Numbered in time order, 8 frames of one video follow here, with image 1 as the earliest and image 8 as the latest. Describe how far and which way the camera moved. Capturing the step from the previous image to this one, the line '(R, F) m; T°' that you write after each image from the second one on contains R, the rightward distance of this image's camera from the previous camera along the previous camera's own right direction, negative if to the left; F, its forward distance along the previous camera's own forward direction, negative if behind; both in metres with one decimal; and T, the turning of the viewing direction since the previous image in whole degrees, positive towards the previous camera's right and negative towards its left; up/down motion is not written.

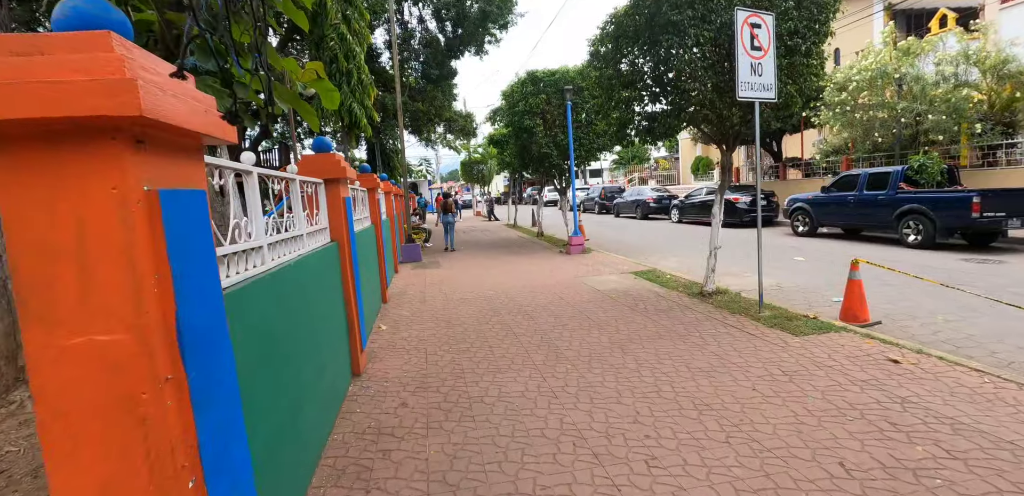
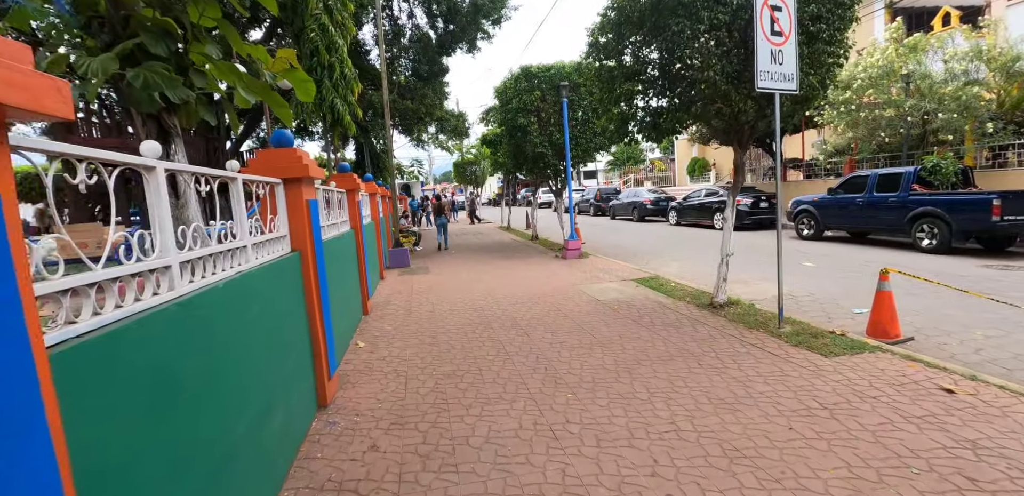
(0.0, +0.7) m; +1°
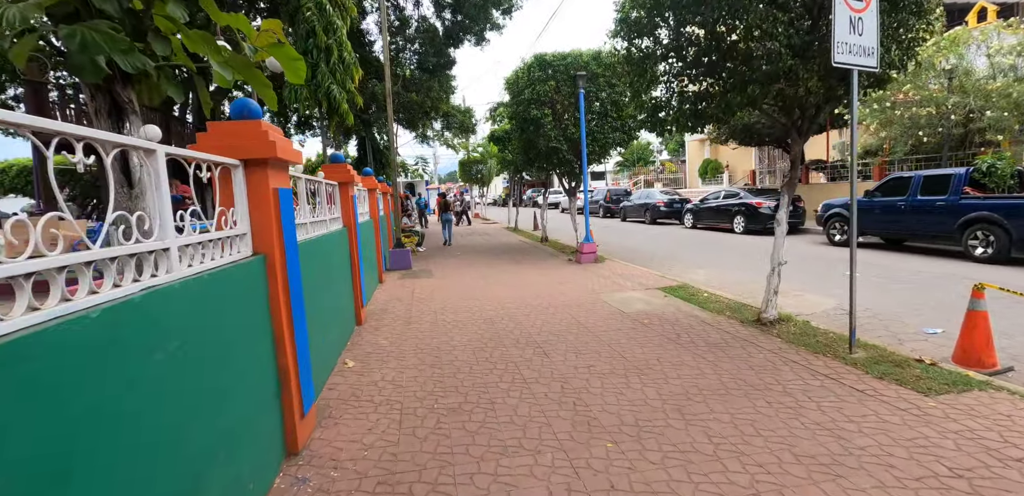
(-0.1, +0.9) m; 0°
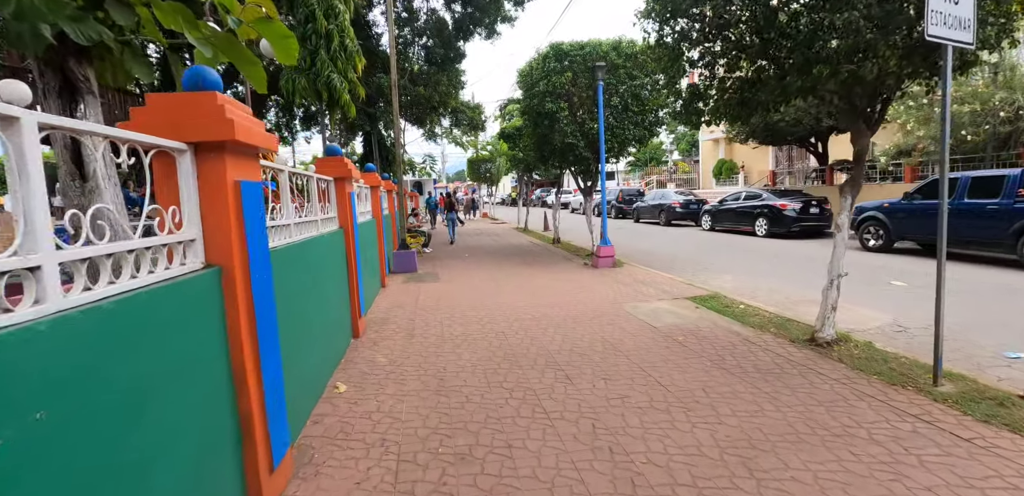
(-0.1, +0.7) m; -1°
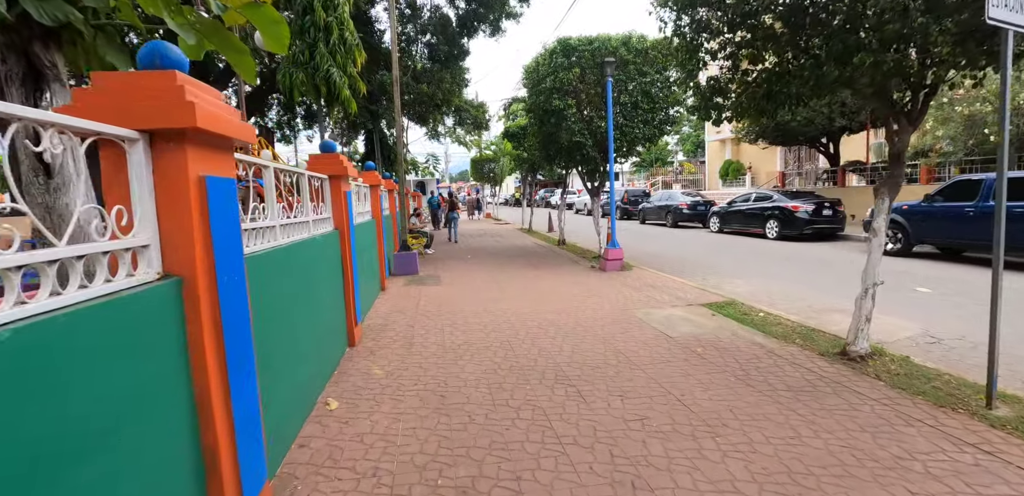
(0.0, +0.4) m; 0°
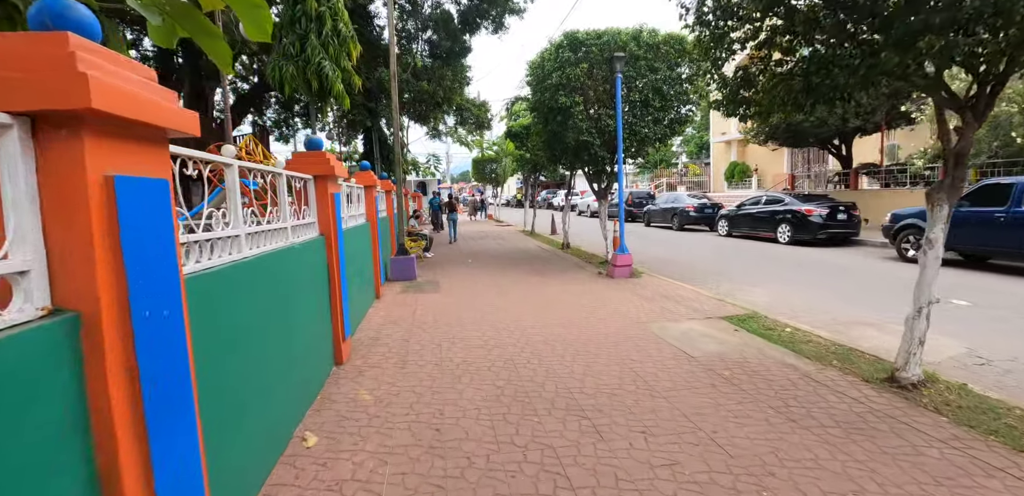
(0.0, +0.5) m; 0°
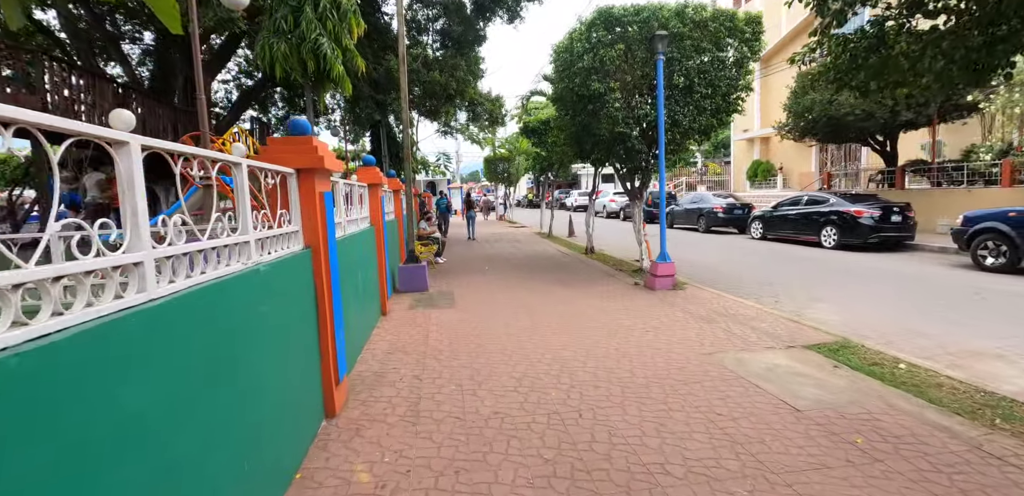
(-0.3, +1.2) m; -1°
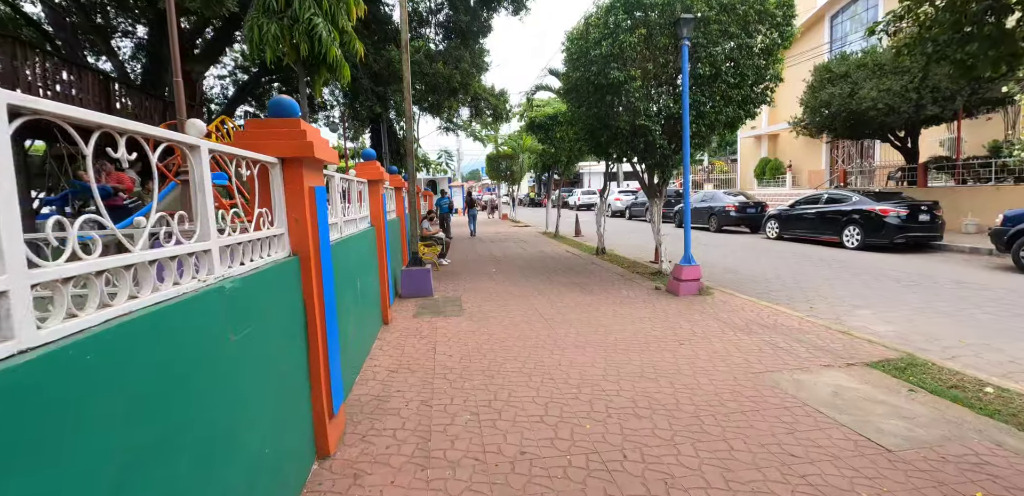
(-0.2, +0.6) m; 0°
